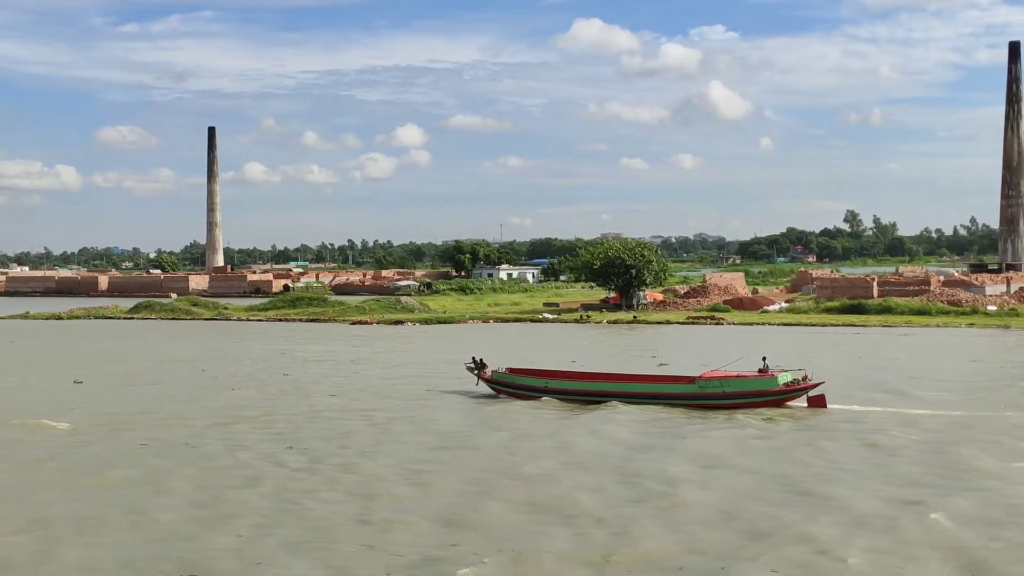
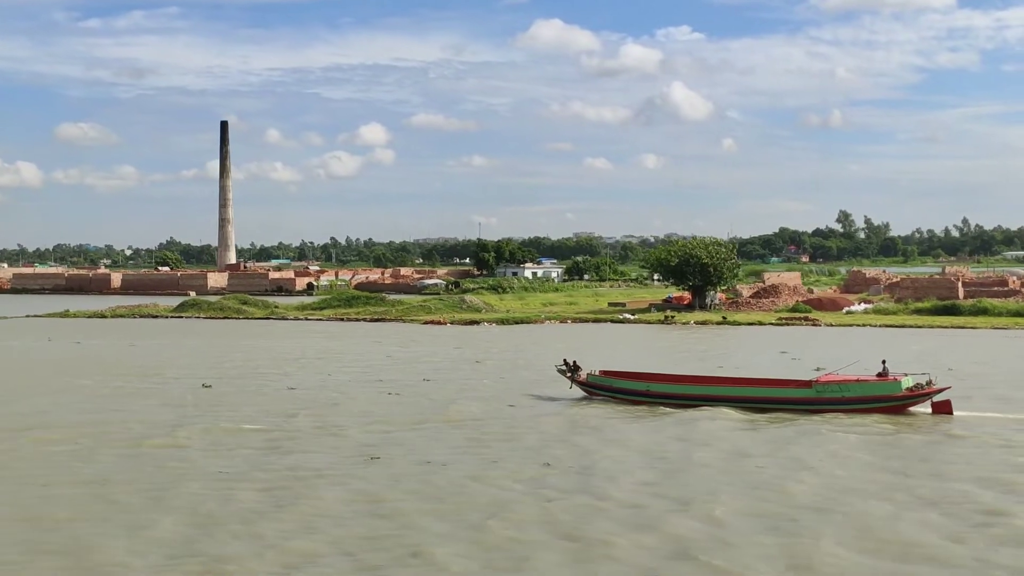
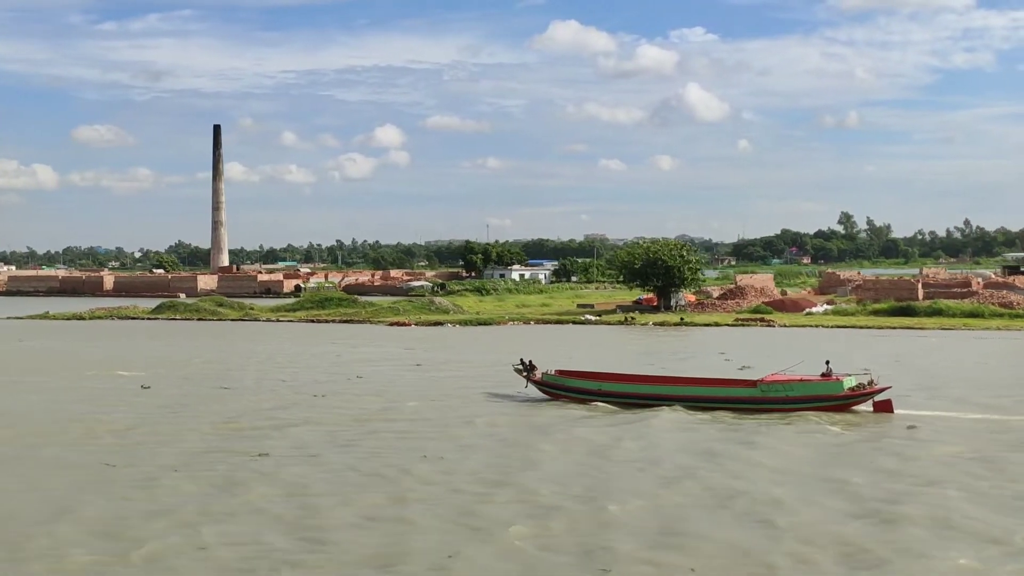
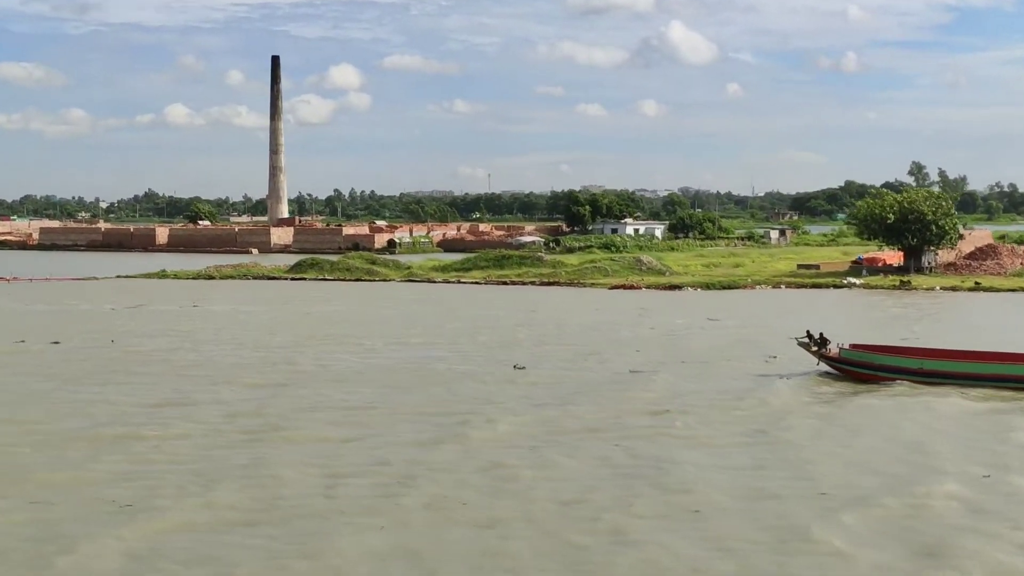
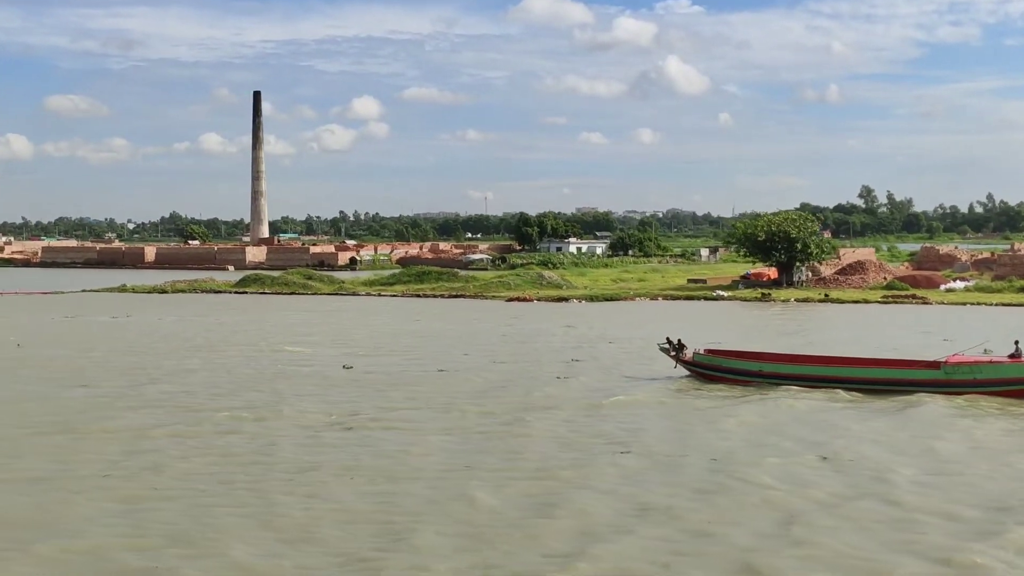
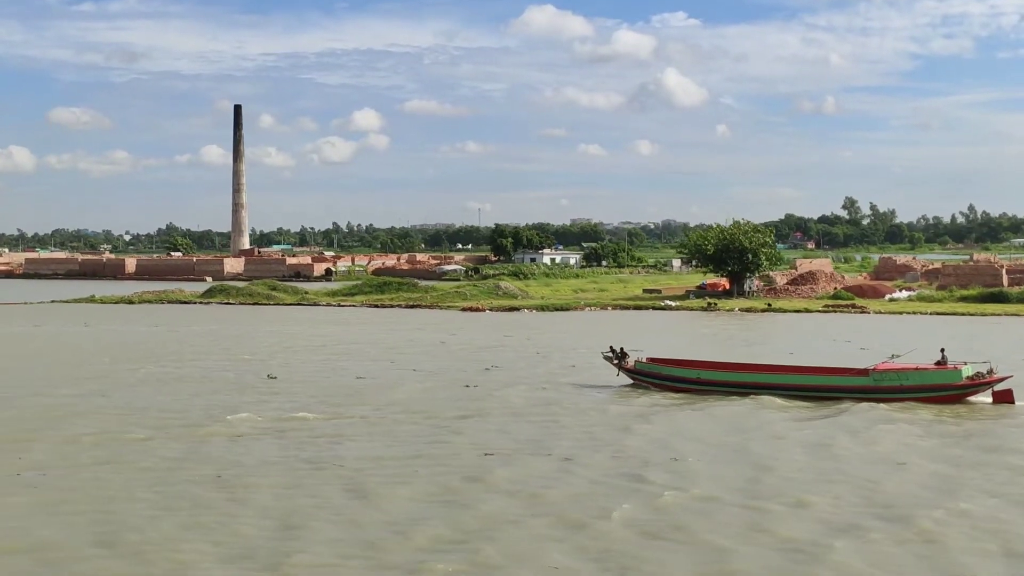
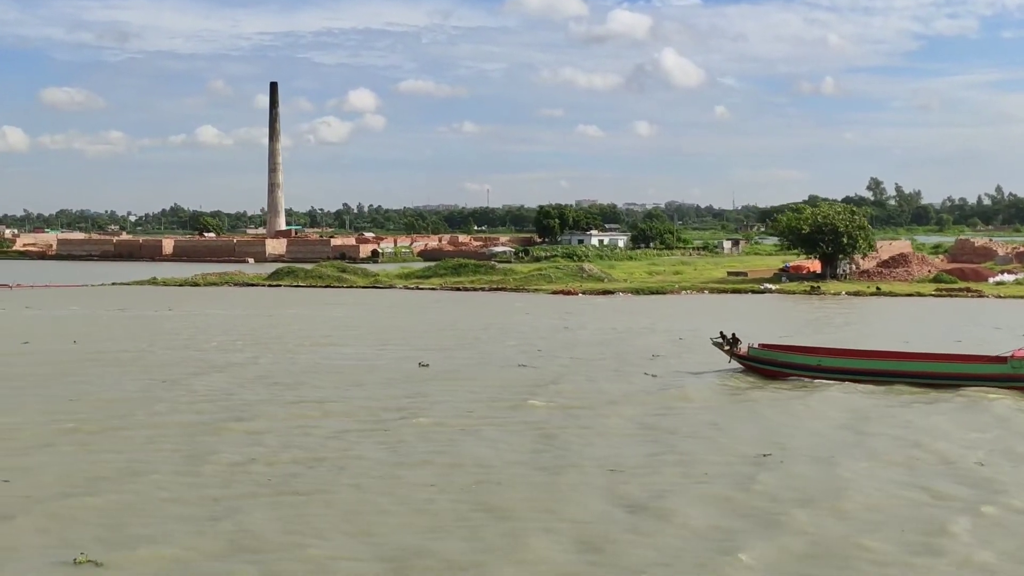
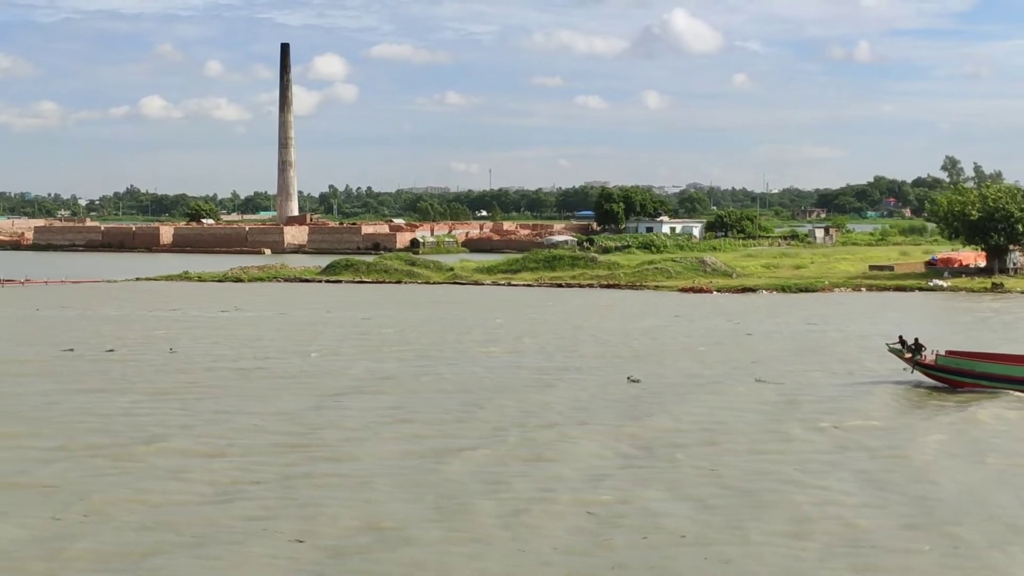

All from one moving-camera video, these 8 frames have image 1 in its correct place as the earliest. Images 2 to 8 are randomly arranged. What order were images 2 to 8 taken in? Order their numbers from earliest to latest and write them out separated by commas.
3, 2, 6, 5, 7, 4, 8
